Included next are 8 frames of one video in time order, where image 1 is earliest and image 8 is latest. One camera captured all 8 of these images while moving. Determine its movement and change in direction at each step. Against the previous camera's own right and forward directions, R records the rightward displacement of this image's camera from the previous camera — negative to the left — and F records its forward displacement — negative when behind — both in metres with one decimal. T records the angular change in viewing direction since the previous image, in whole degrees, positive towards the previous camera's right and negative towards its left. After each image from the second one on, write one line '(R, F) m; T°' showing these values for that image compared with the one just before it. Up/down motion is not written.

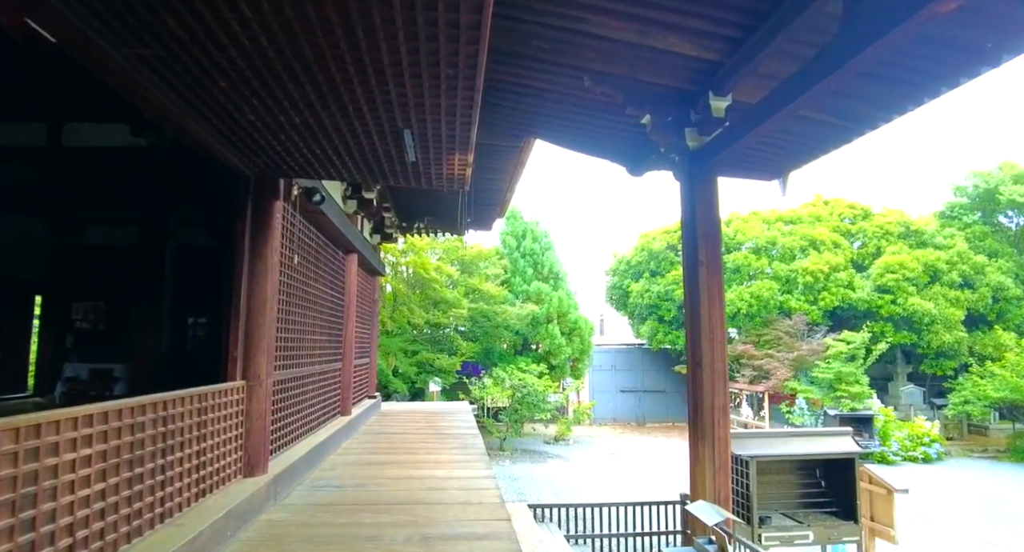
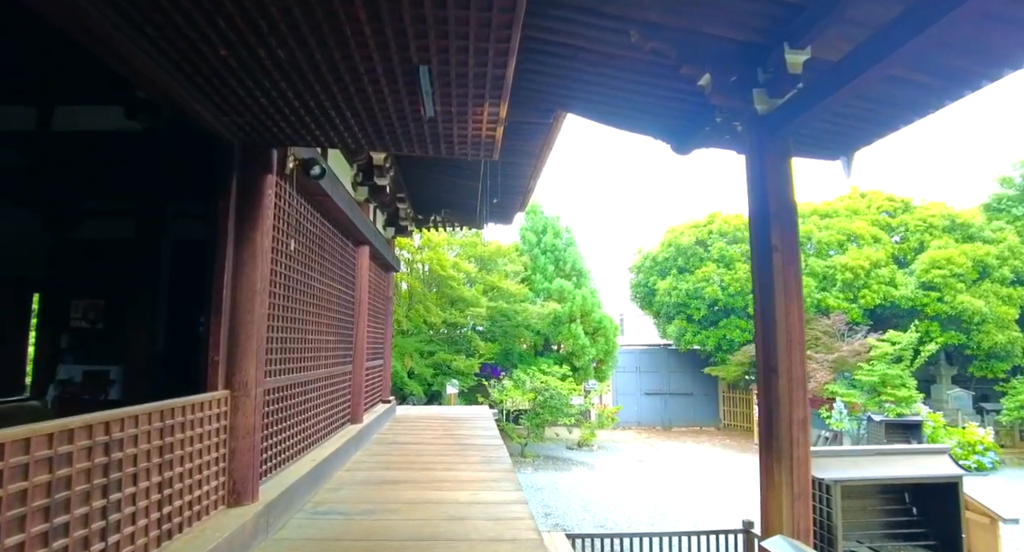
(-0.1, +0.5) m; -1°
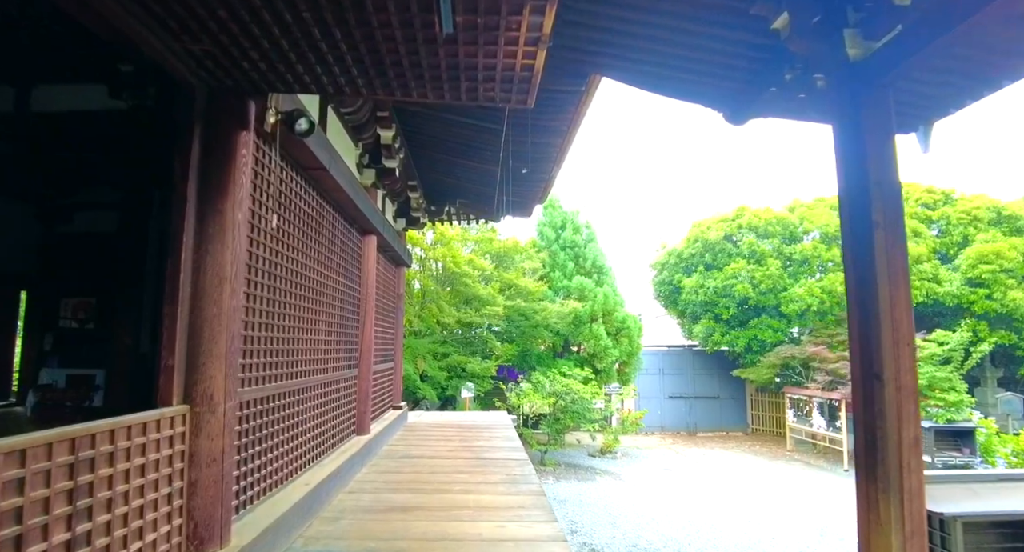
(-0.1, +0.5) m; -1°
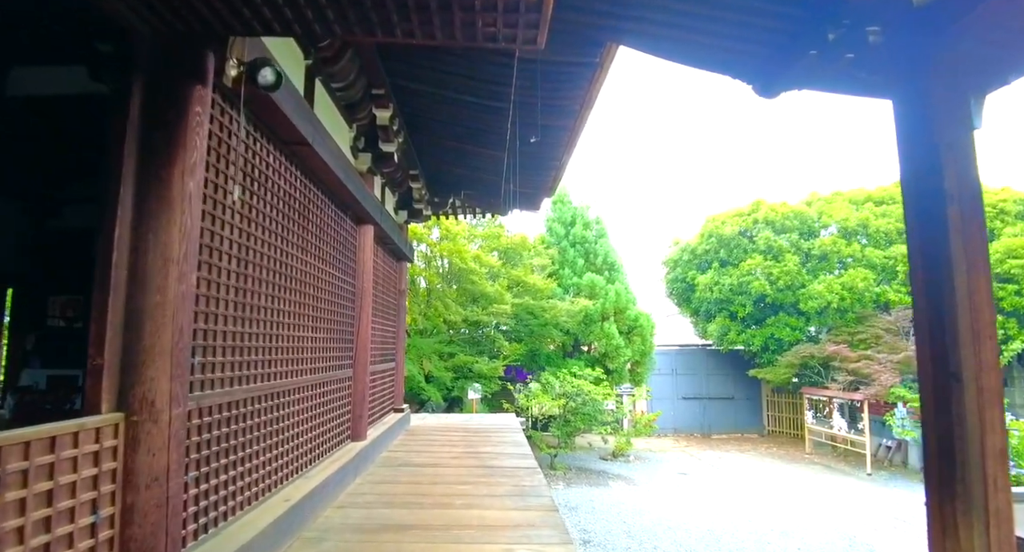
(0.0, +0.3) m; -1°
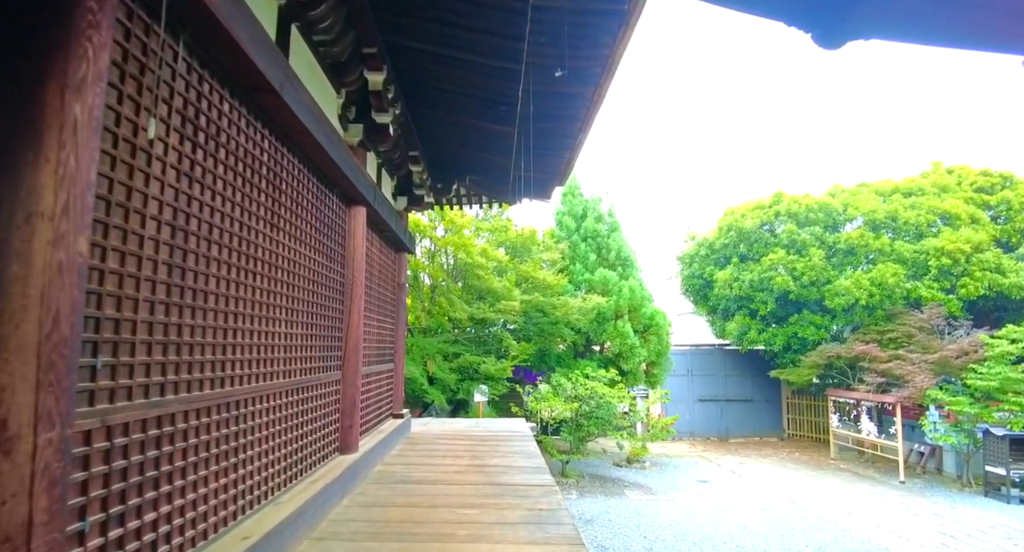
(0.0, +0.5) m; -1°
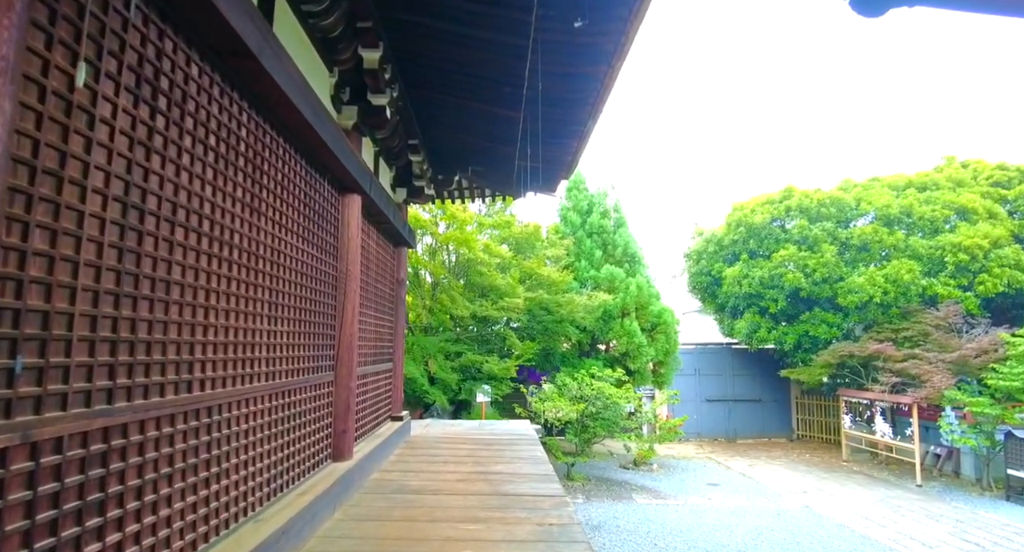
(0.0, +0.2) m; 0°
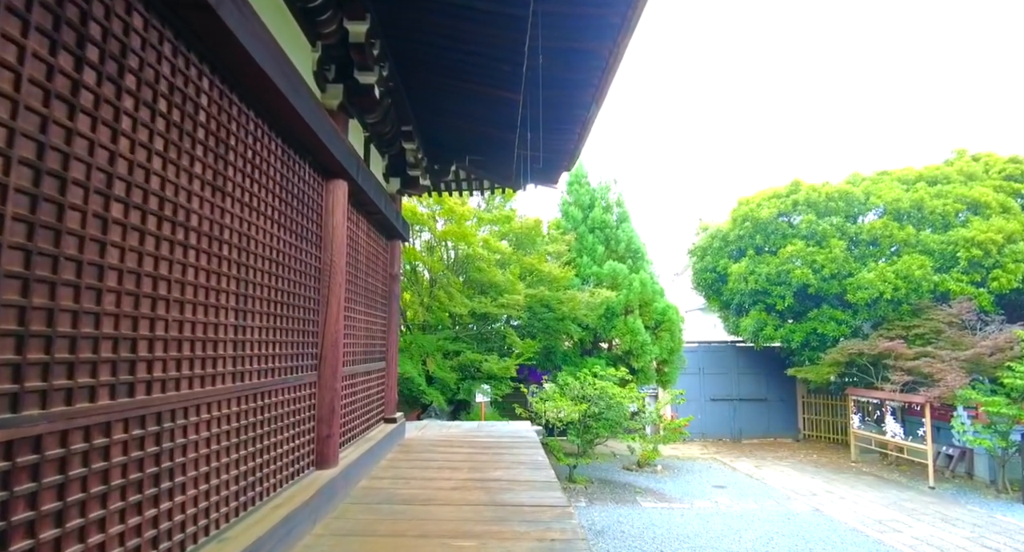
(0.0, +0.2) m; 0°
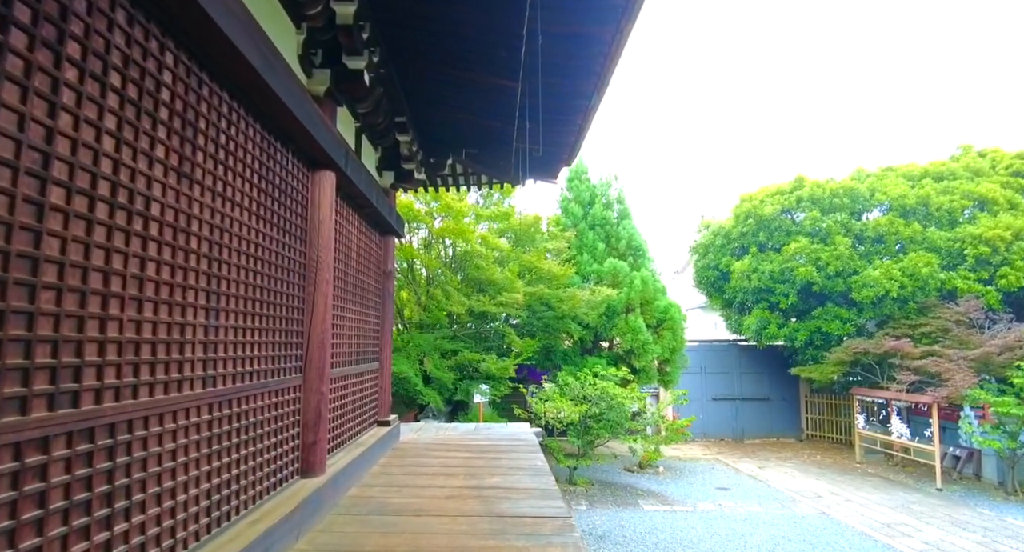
(0.0, +0.2) m; 0°
